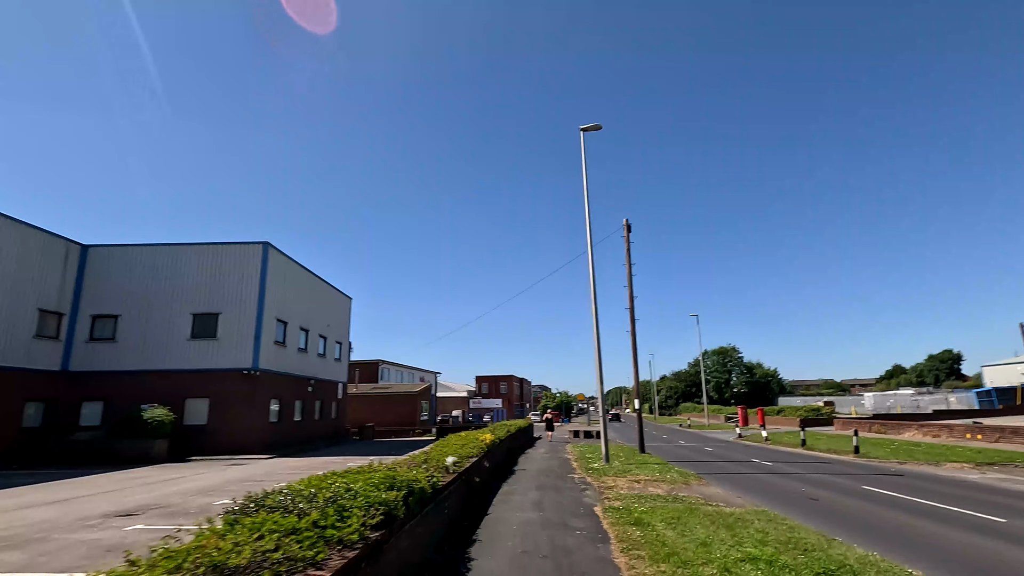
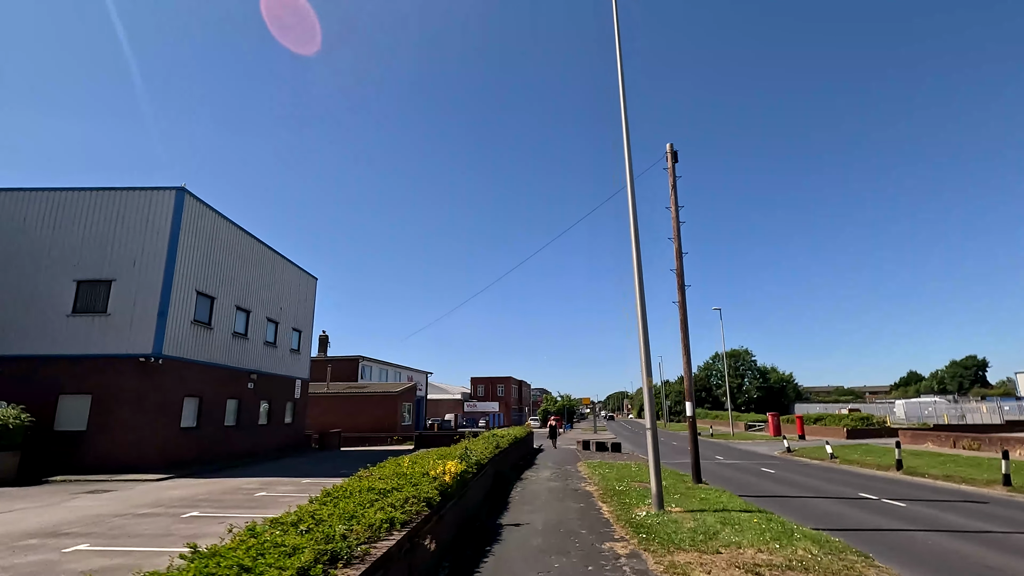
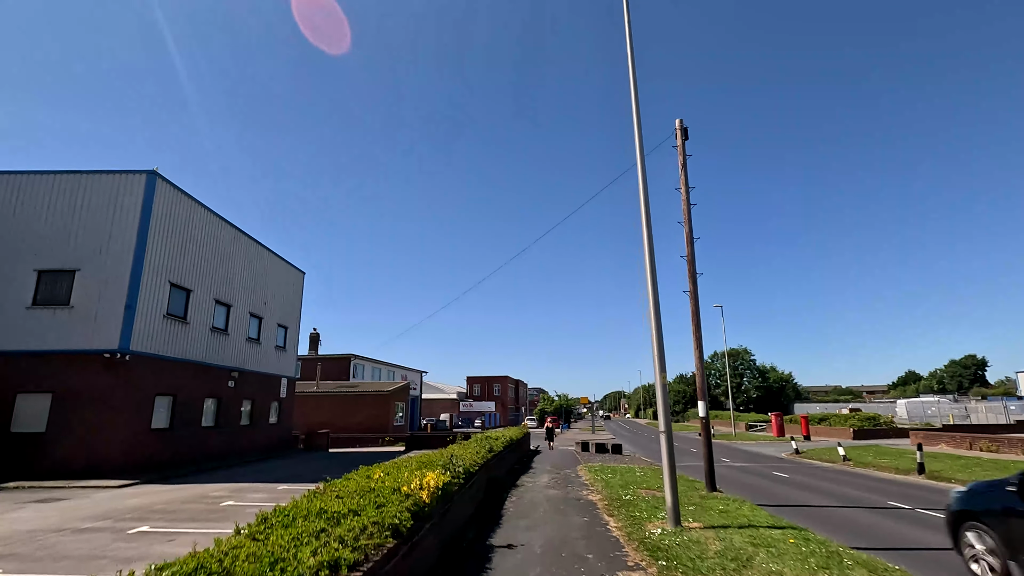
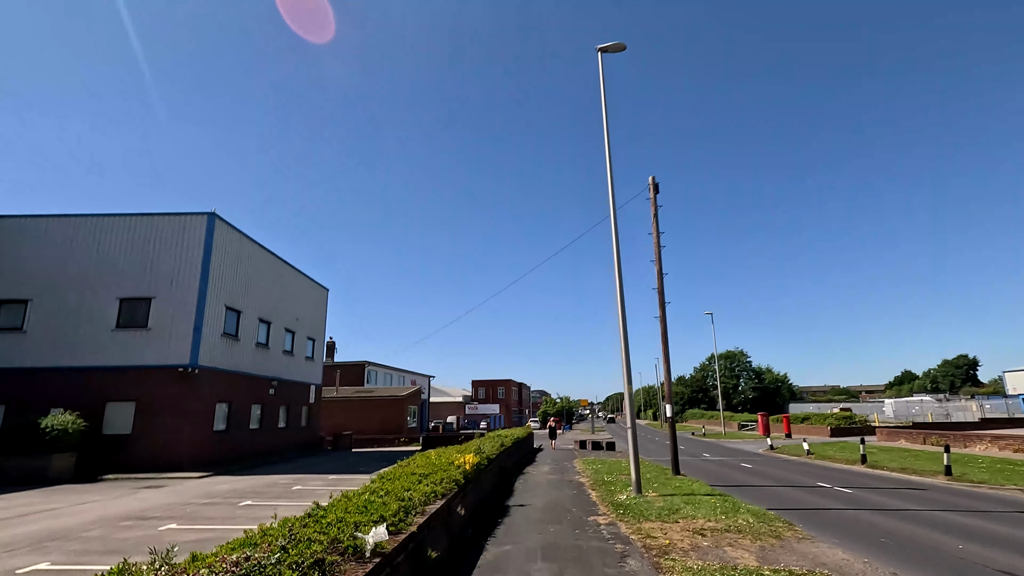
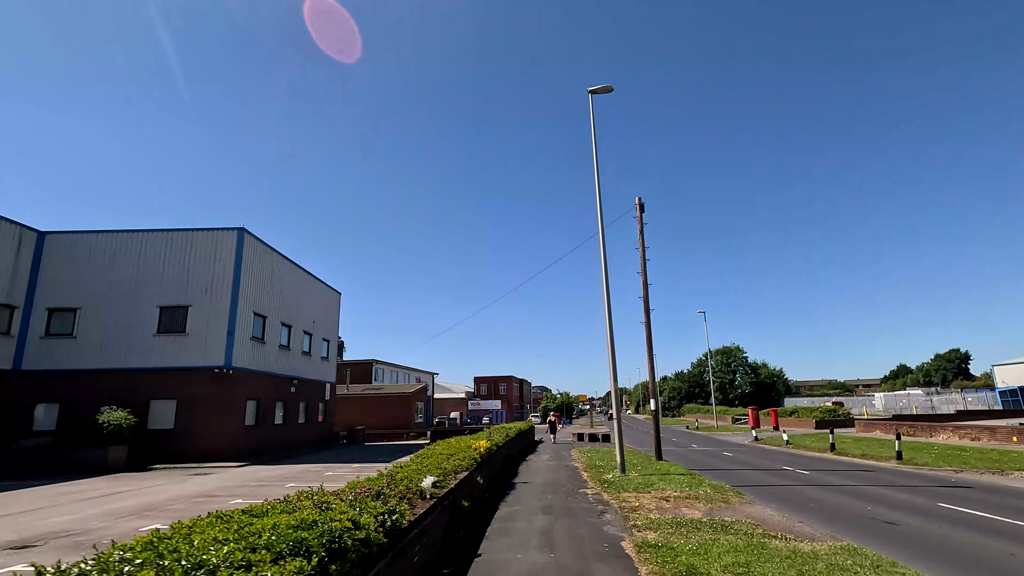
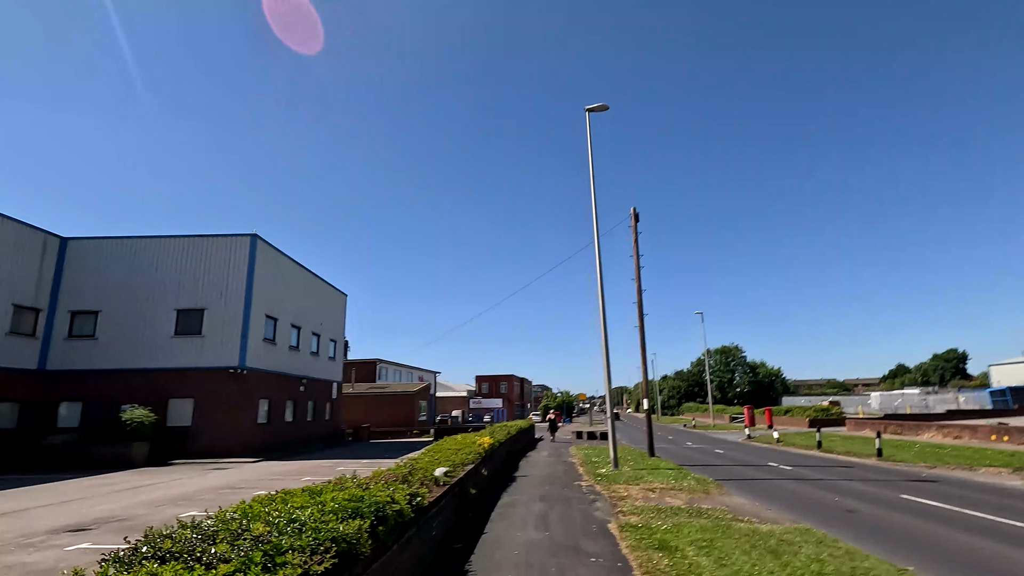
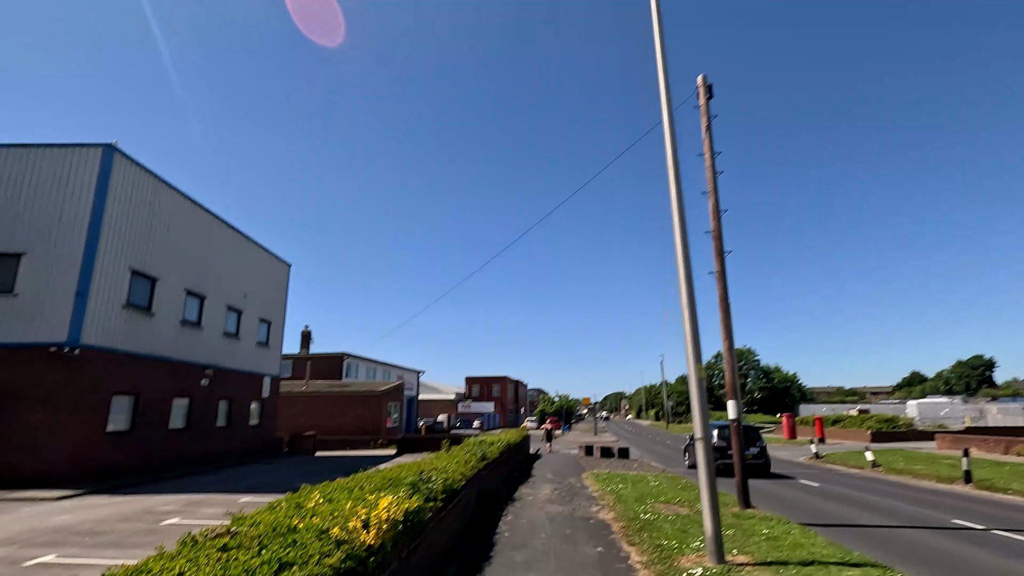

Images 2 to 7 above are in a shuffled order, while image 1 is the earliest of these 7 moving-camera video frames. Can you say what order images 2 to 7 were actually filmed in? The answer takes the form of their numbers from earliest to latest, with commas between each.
6, 5, 4, 2, 3, 7
